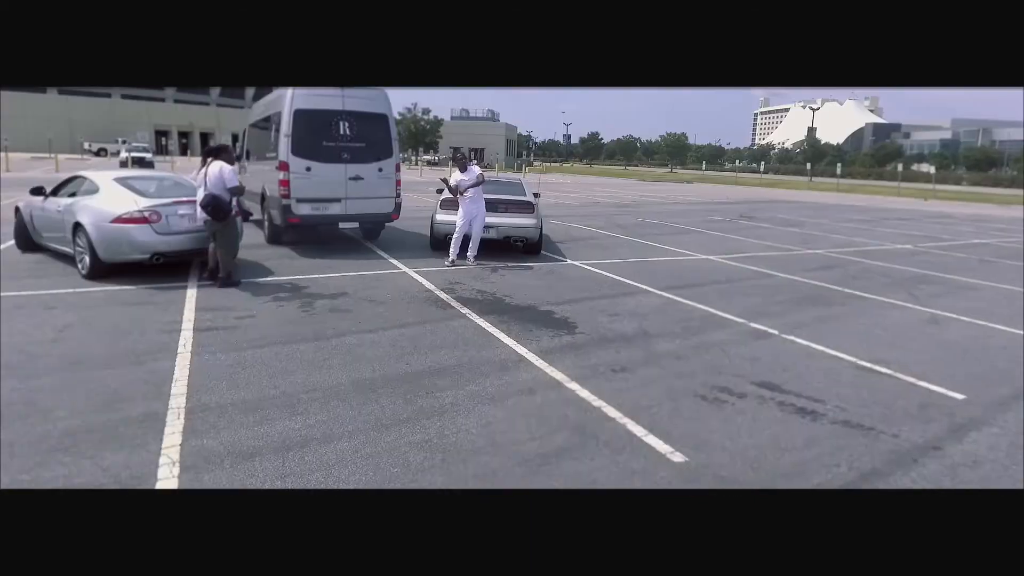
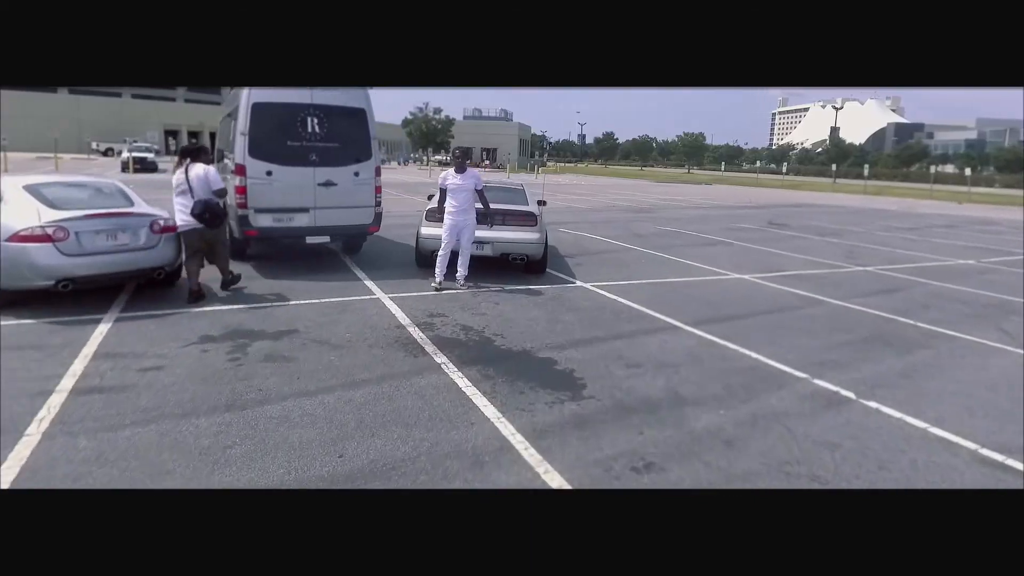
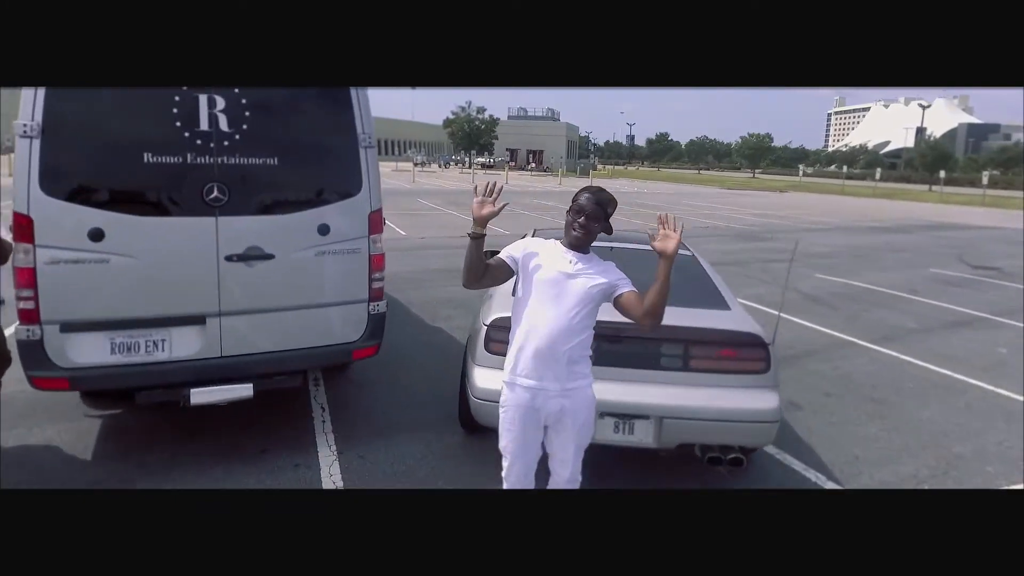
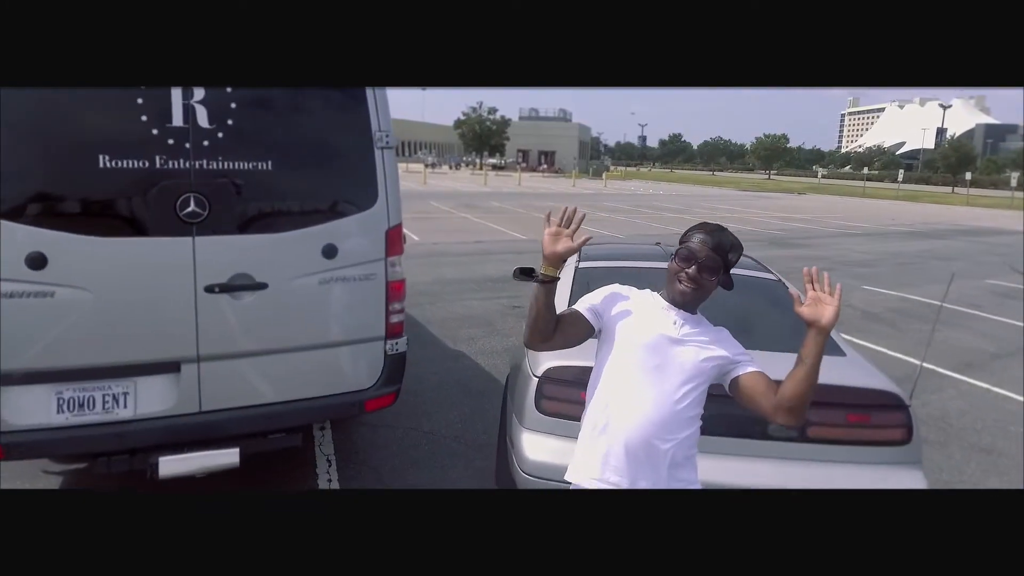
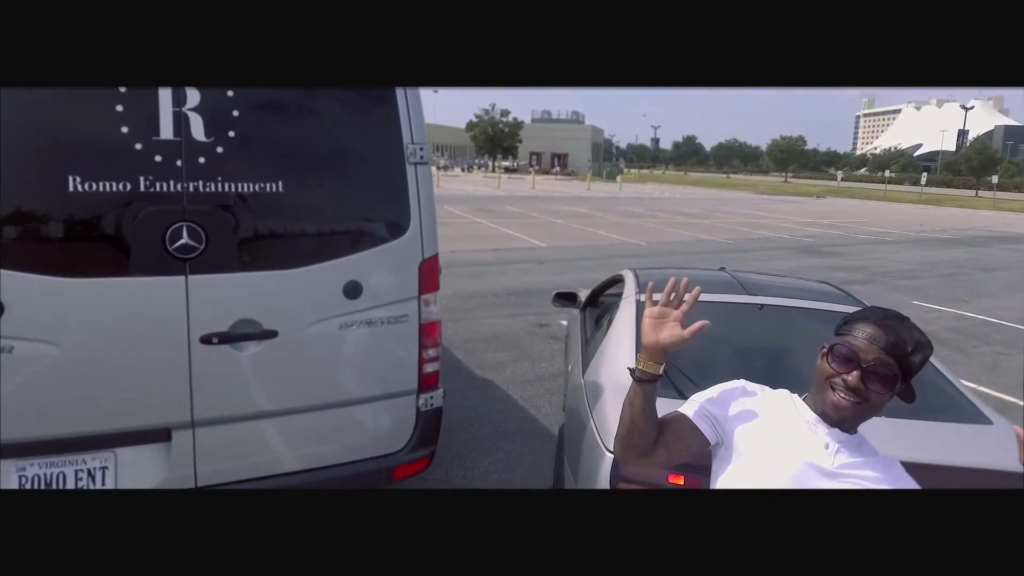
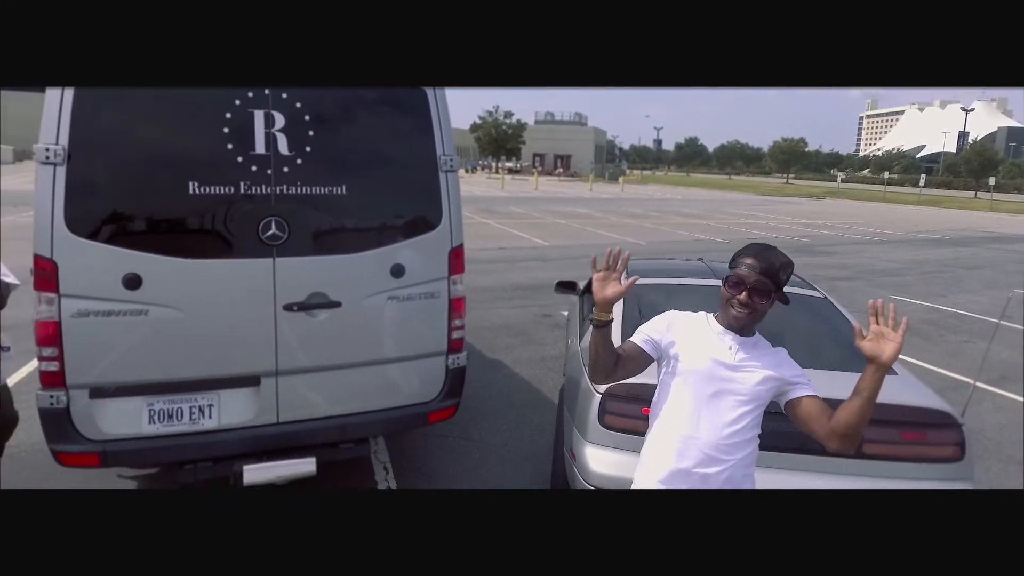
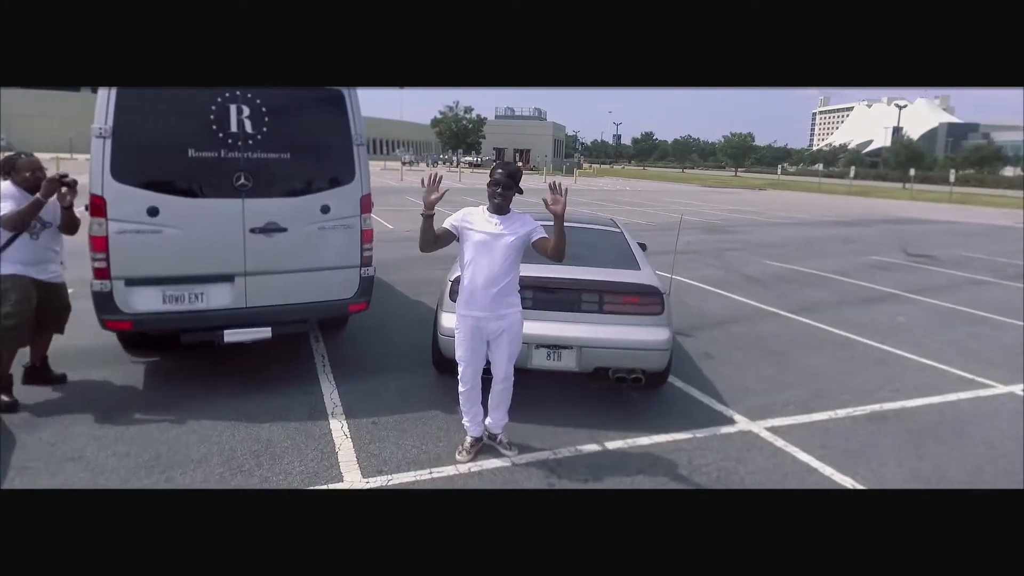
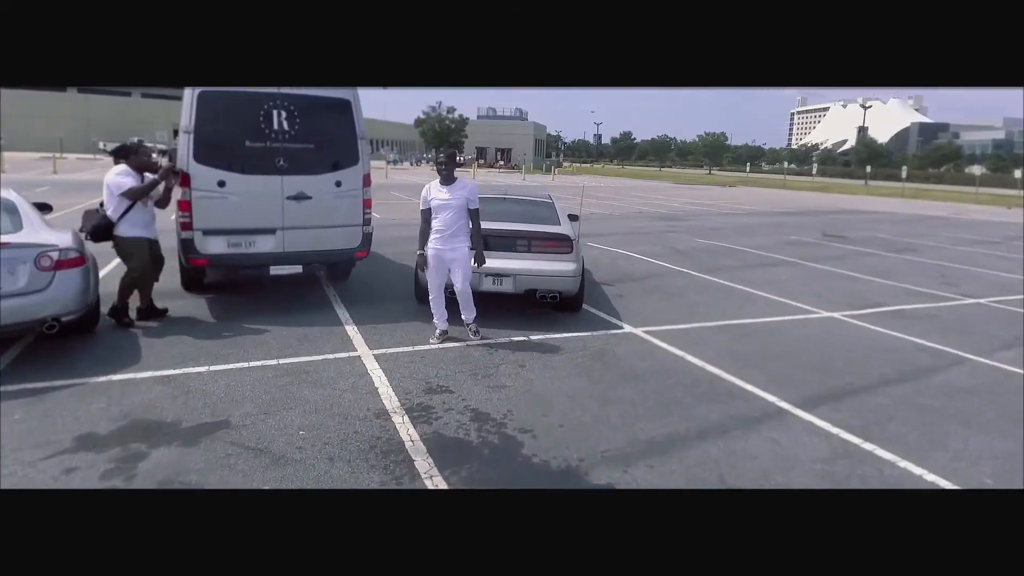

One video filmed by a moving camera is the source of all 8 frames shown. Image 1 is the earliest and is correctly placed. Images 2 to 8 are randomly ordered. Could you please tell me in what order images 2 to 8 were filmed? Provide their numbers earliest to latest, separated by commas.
2, 8, 7, 3, 4, 5, 6
